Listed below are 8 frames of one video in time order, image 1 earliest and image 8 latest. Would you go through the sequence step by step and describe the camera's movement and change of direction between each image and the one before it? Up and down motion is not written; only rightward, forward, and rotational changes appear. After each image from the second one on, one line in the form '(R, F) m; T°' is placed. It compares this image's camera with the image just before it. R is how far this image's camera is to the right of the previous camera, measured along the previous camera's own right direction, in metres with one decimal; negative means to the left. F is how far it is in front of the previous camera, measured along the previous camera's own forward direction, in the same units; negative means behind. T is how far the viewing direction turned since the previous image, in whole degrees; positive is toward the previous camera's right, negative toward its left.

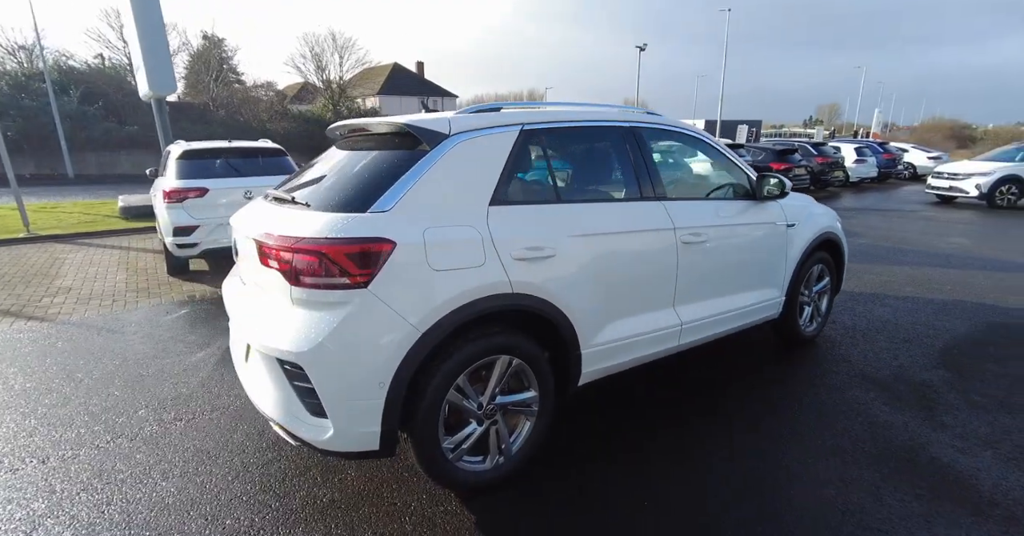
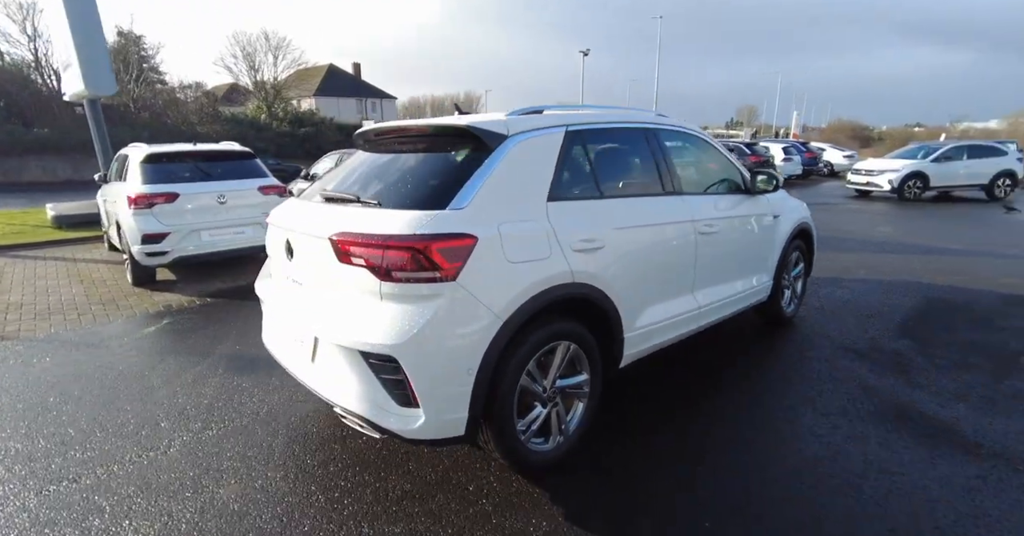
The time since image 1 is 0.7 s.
(-0.6, -0.1) m; +7°
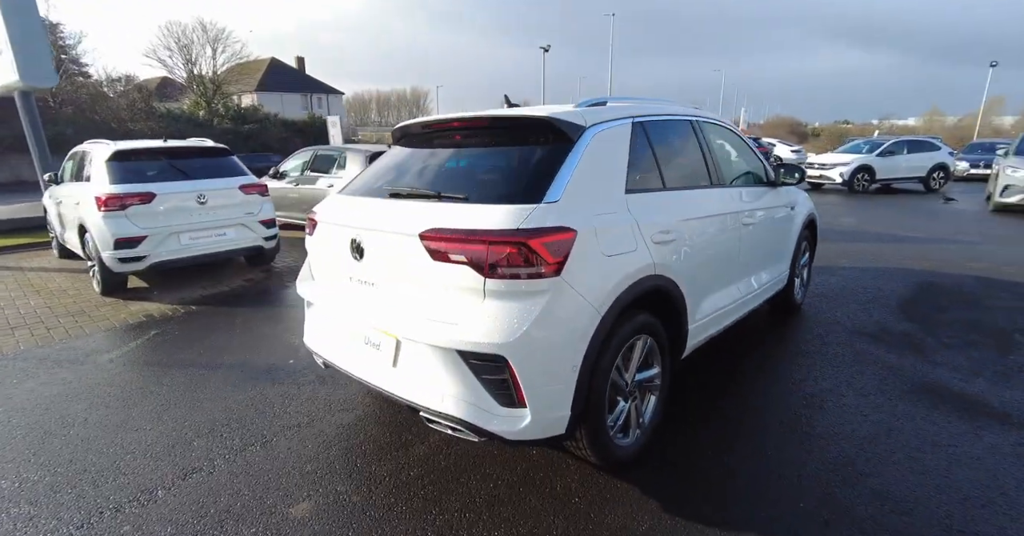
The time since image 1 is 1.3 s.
(-0.6, +0.1) m; +6°
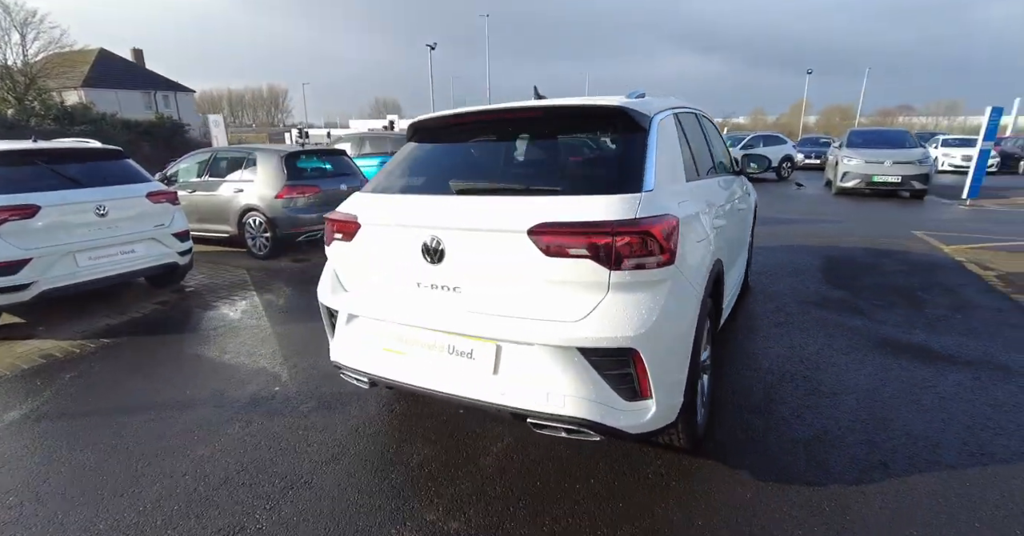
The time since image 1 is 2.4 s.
(-0.9, +0.2) m; +14°
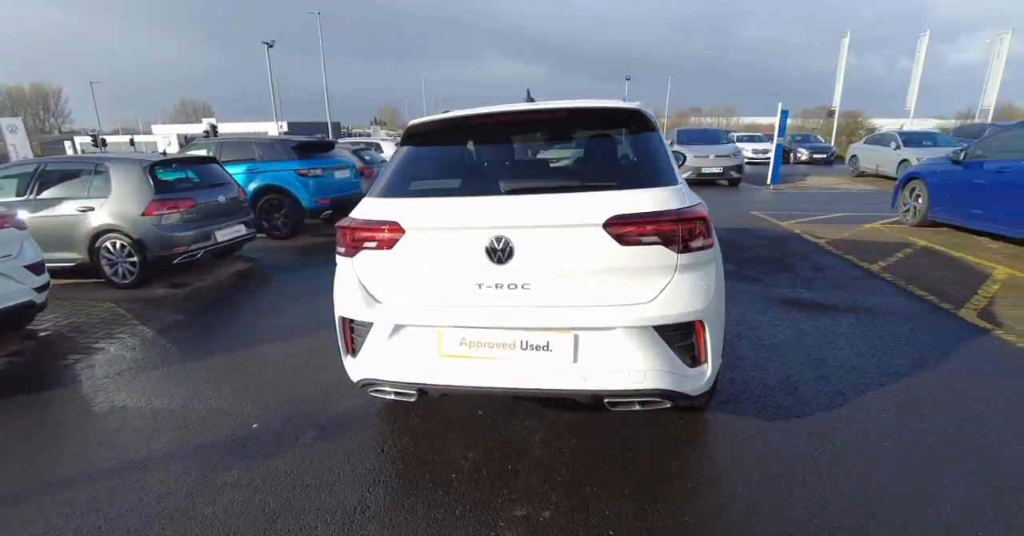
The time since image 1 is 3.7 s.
(-0.9, +0.1) m; +17°
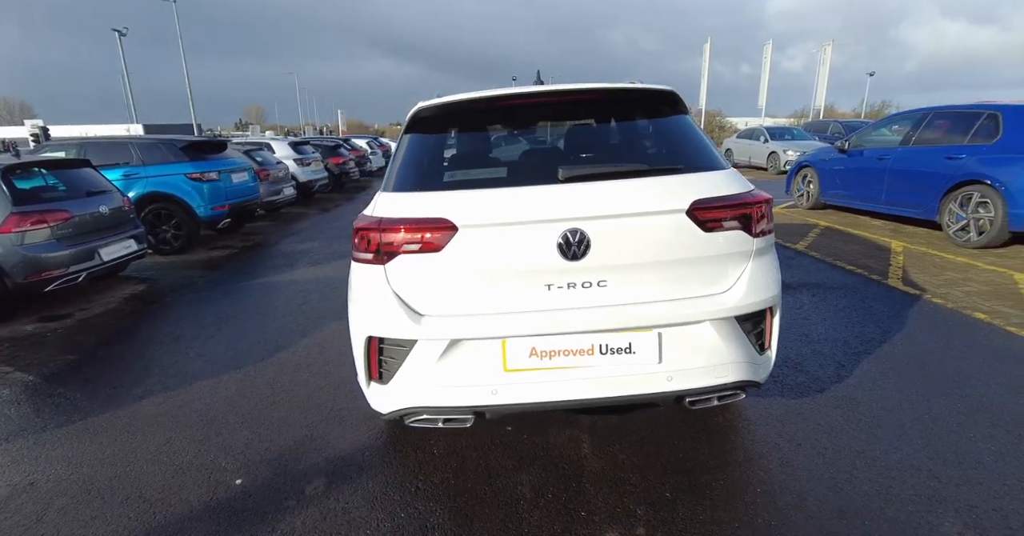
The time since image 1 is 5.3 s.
(-0.7, +0.3) m; +12°
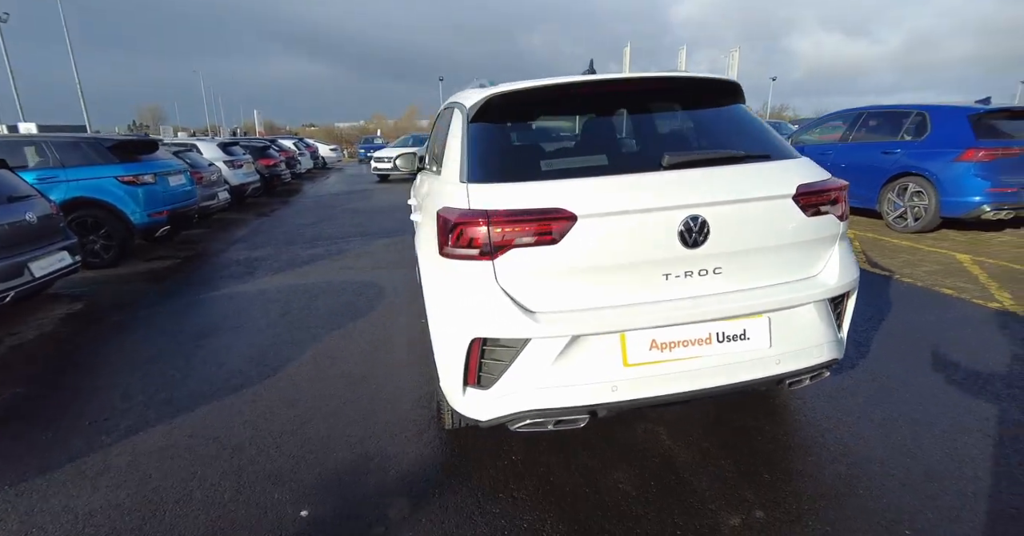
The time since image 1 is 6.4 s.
(-0.7, +0.2) m; +8°
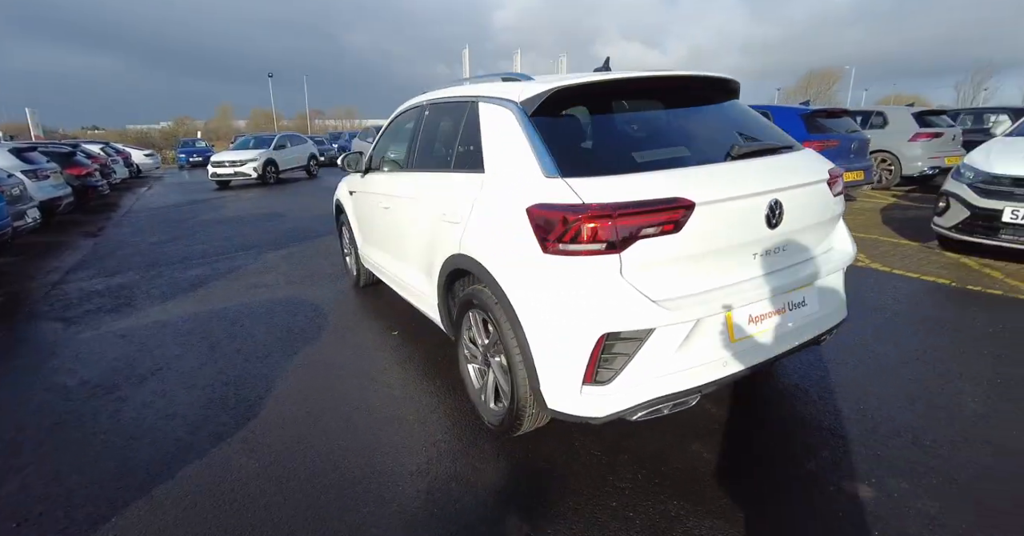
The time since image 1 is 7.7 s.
(-1.0, +0.2) m; +17°
